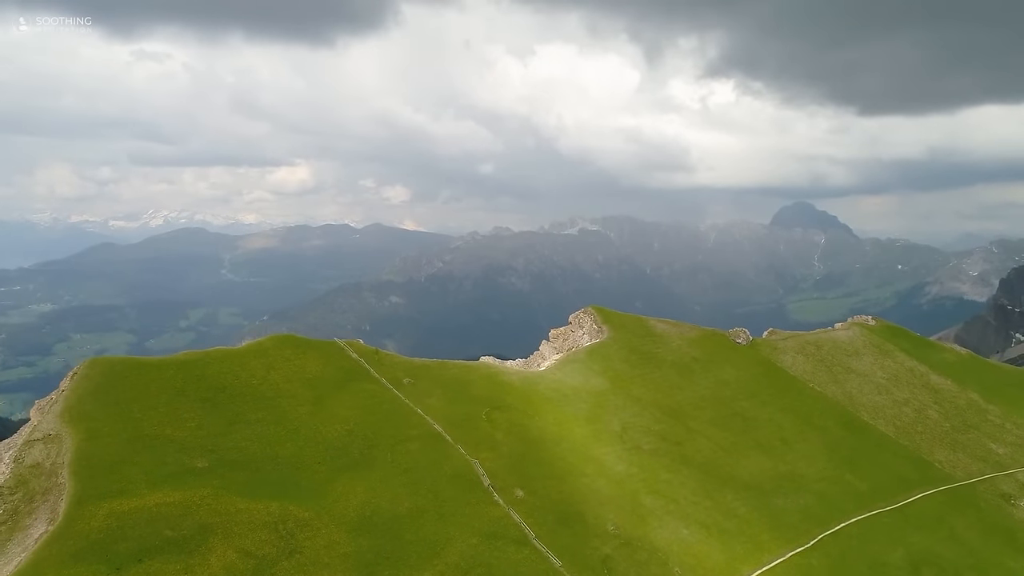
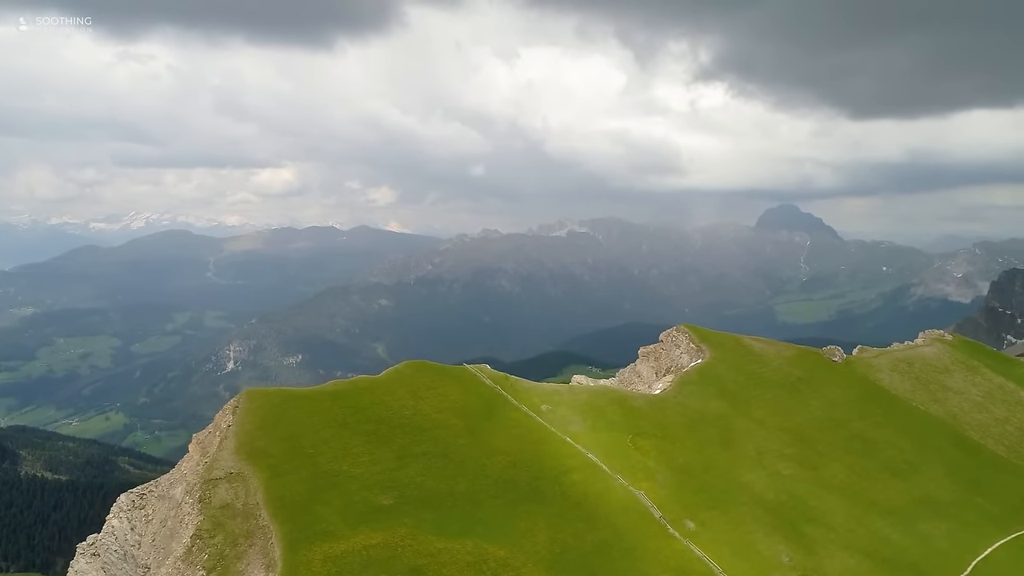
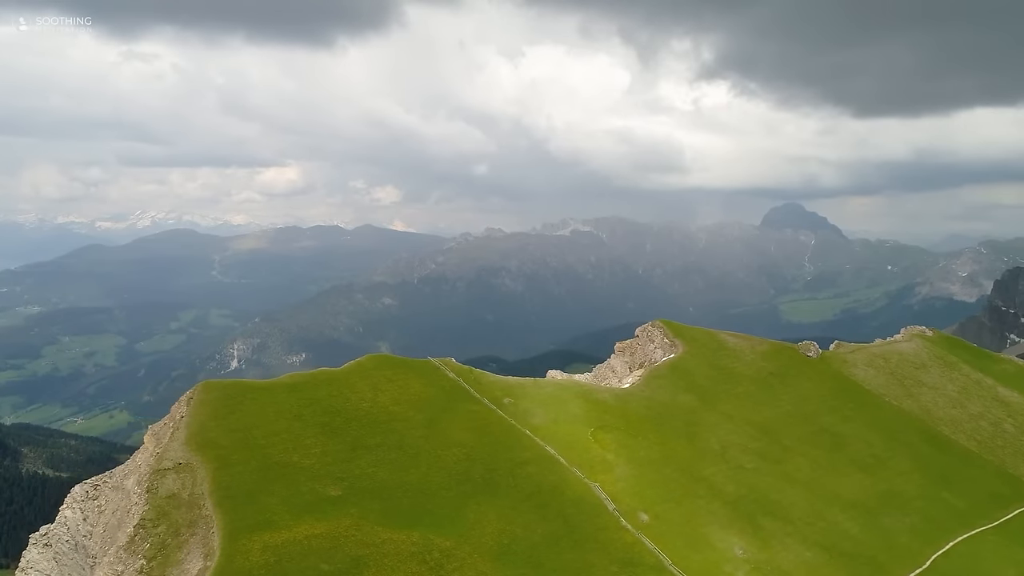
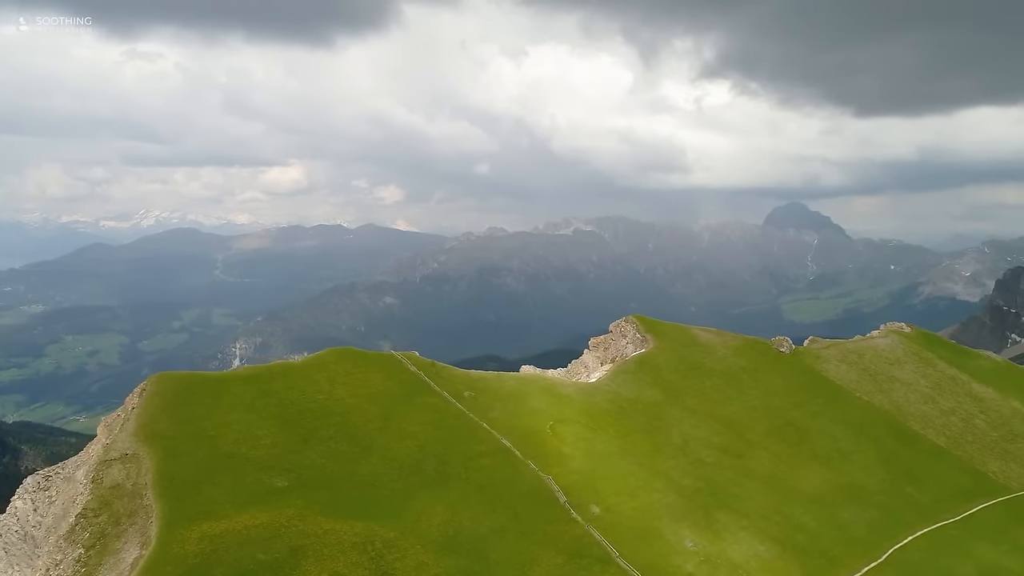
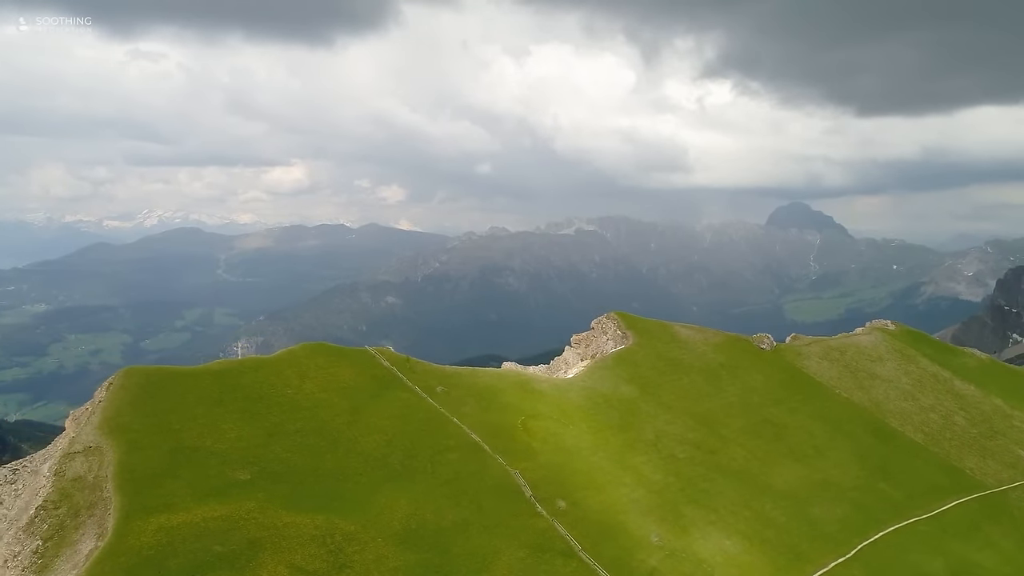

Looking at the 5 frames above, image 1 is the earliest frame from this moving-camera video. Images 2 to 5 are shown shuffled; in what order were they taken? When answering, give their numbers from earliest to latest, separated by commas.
5, 4, 3, 2
